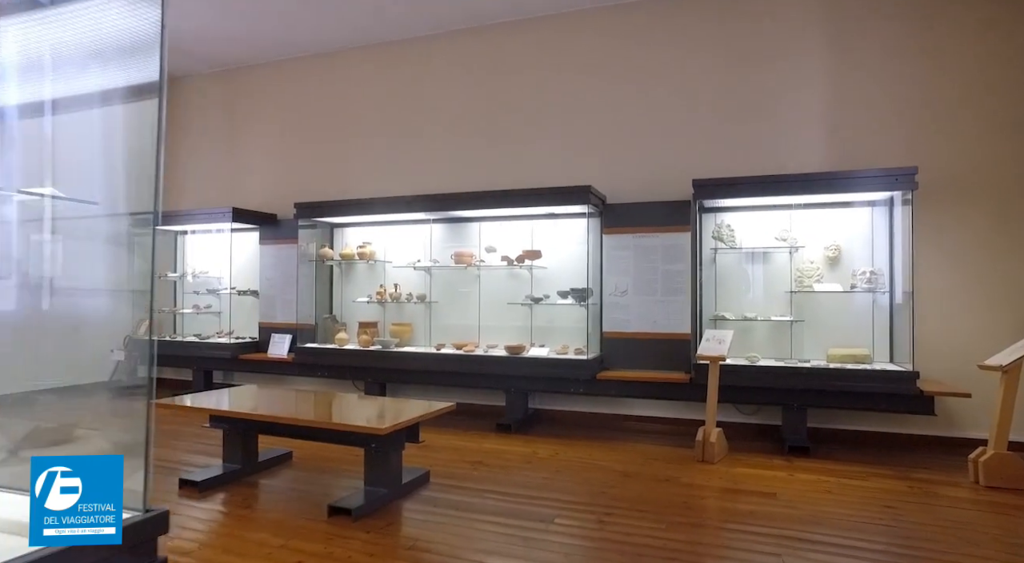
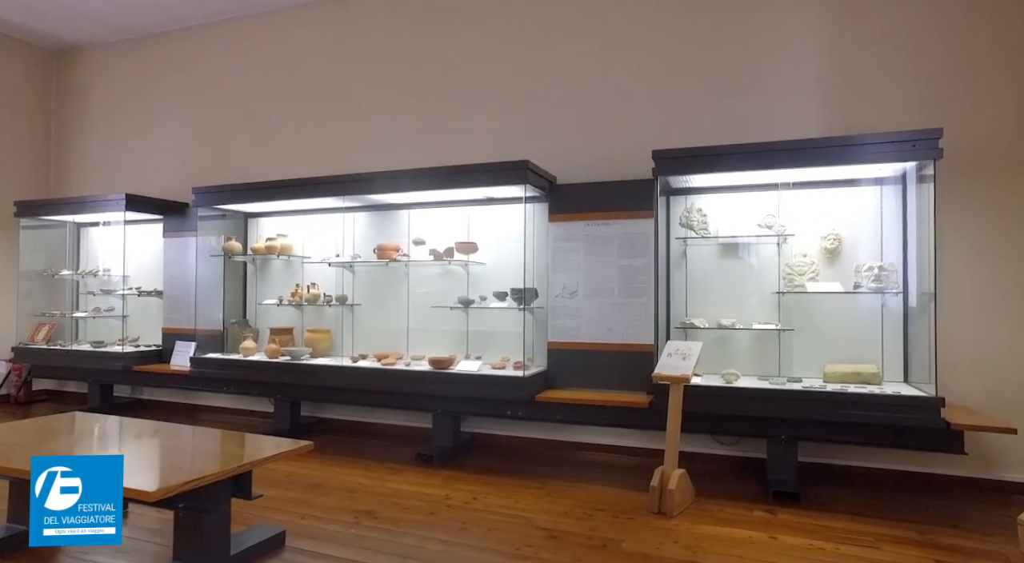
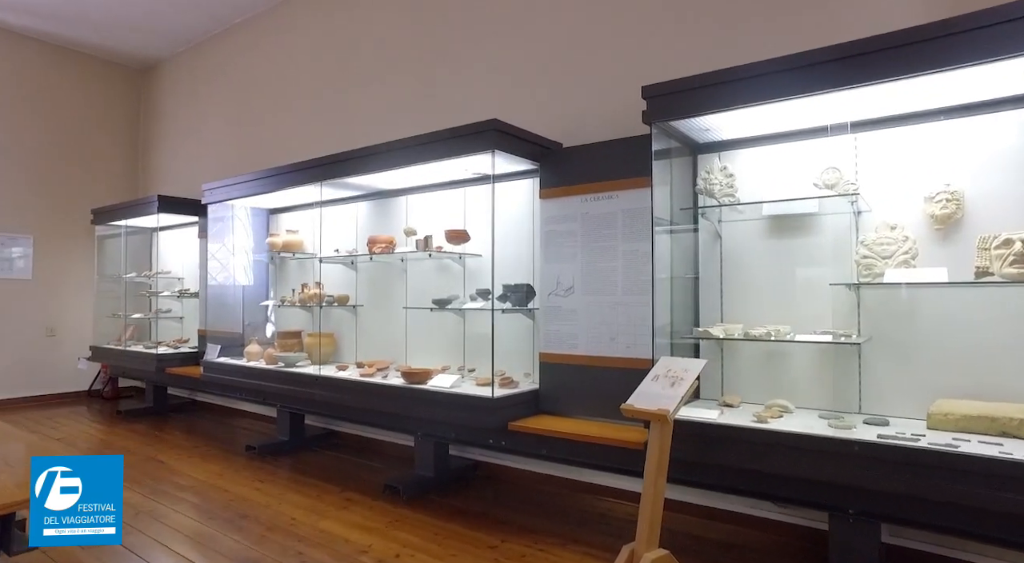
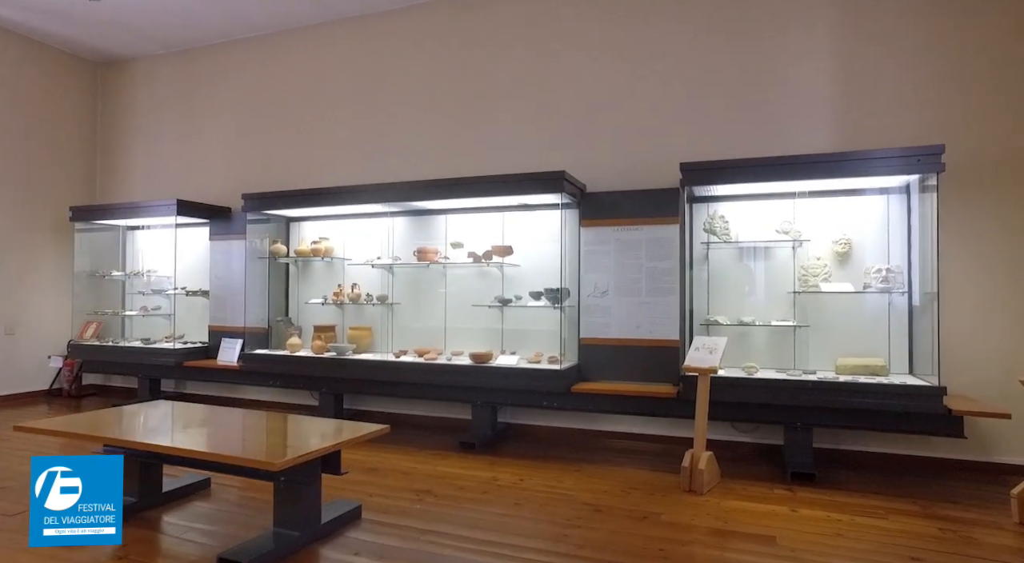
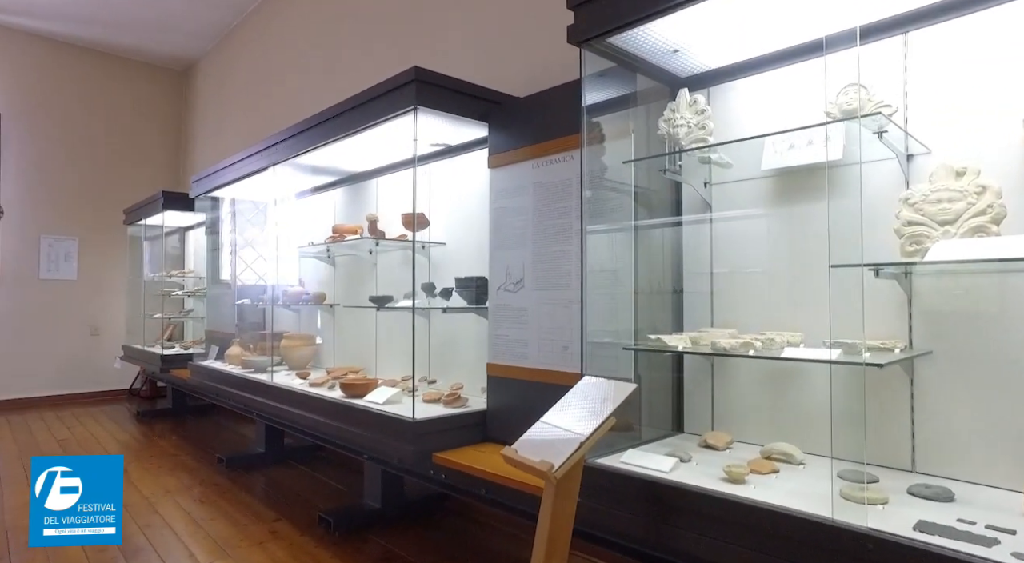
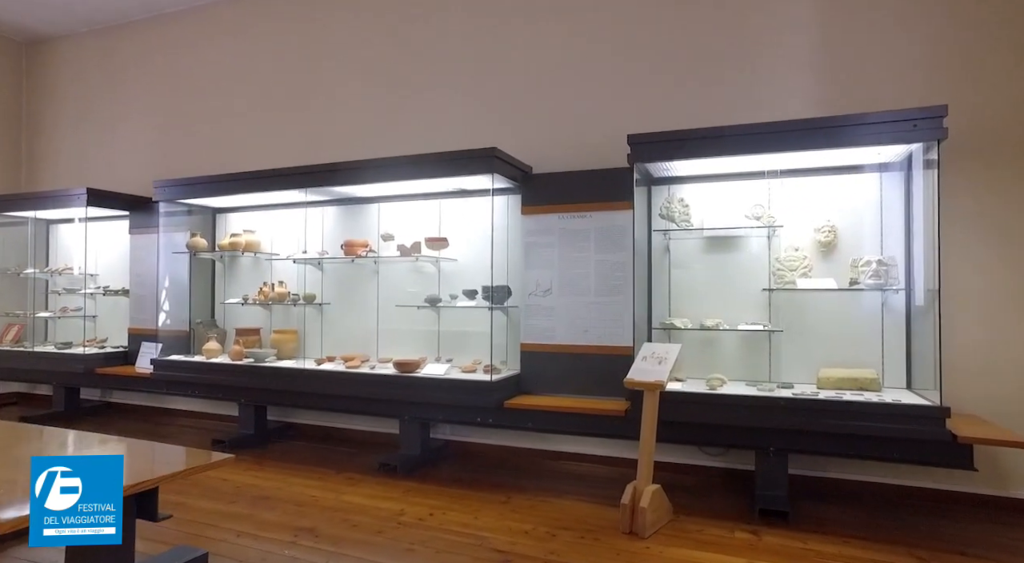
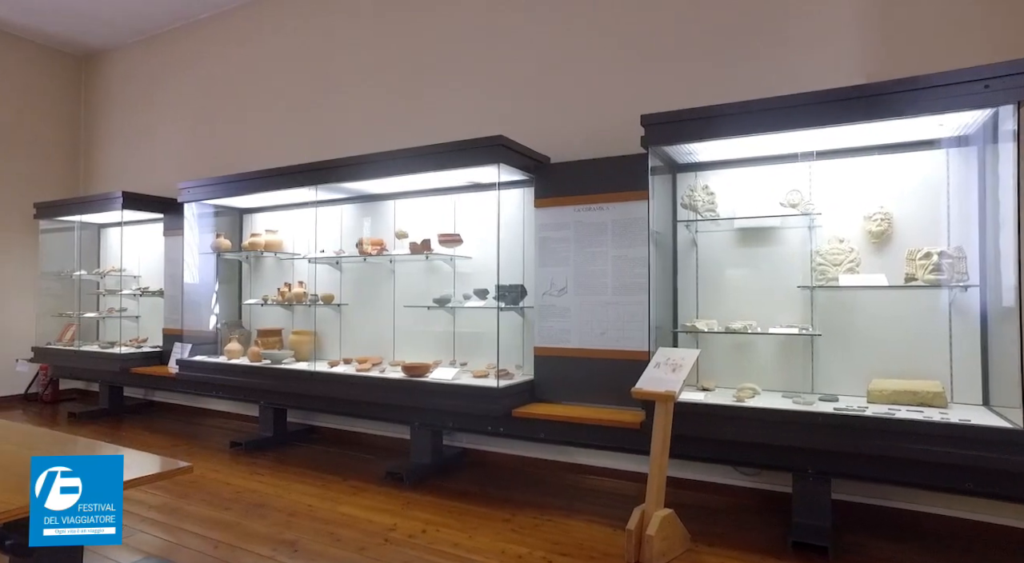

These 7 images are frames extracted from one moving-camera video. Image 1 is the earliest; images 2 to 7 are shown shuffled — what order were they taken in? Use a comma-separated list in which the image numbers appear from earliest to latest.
4, 2, 6, 7, 3, 5
